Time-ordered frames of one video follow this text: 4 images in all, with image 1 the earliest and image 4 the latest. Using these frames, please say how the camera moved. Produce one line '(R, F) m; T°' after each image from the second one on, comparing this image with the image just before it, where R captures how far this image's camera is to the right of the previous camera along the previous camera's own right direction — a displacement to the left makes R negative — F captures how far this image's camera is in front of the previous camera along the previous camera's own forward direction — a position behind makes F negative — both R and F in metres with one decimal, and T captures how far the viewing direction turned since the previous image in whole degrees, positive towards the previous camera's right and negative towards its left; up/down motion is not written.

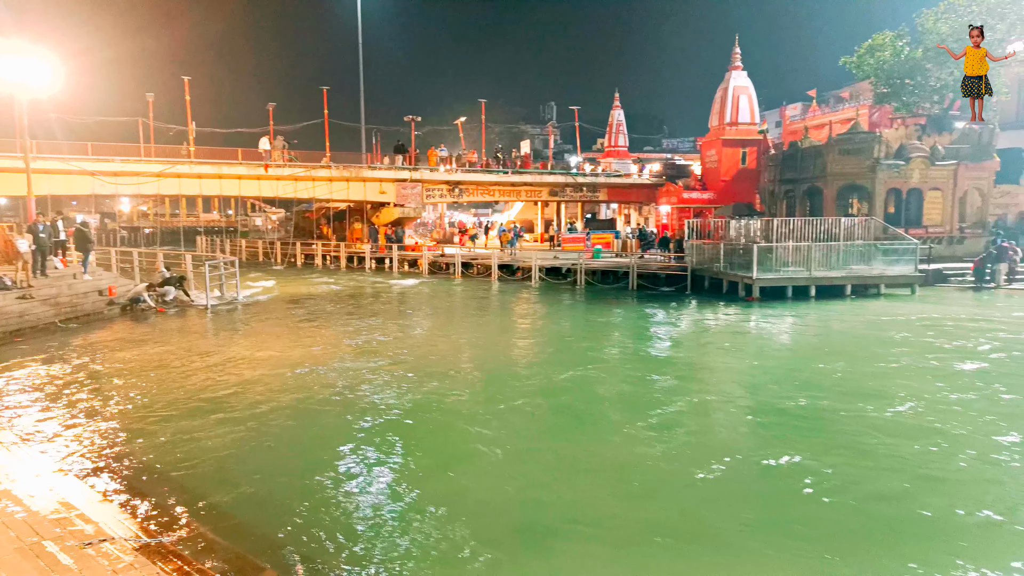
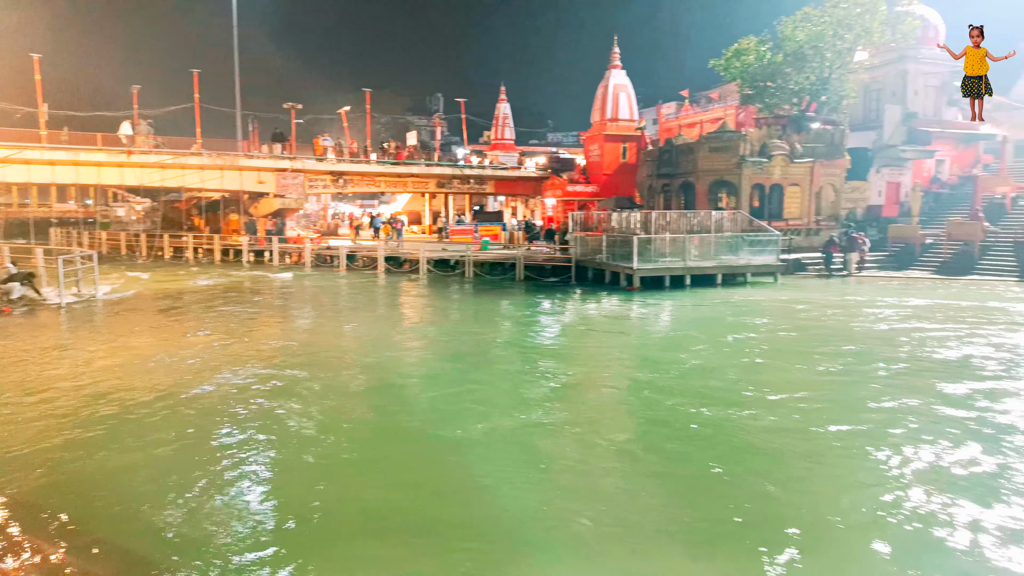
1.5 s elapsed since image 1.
(-0.5, -0.1) m; +9°
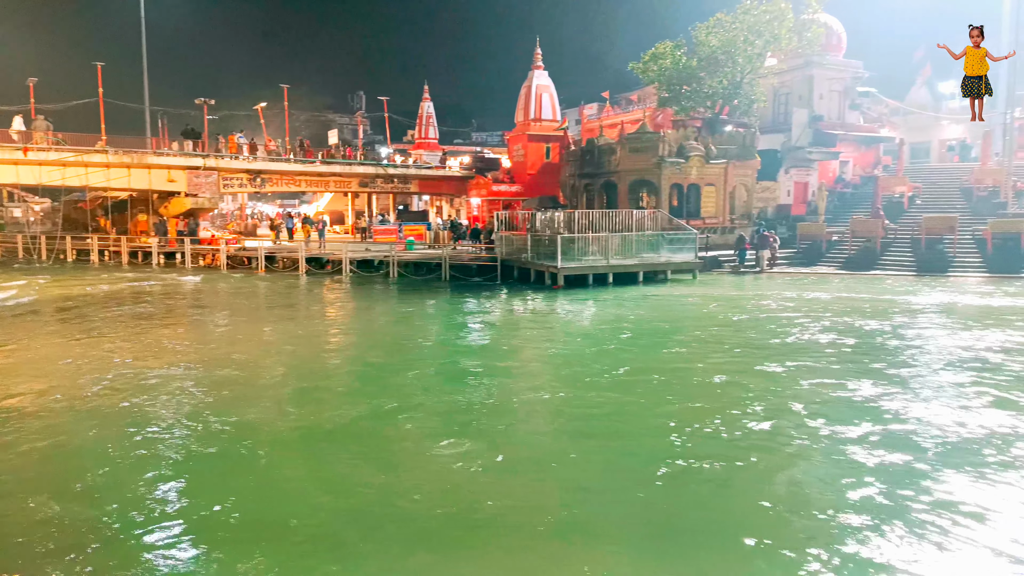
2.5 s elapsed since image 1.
(-0.3, 0.0) m; +6°
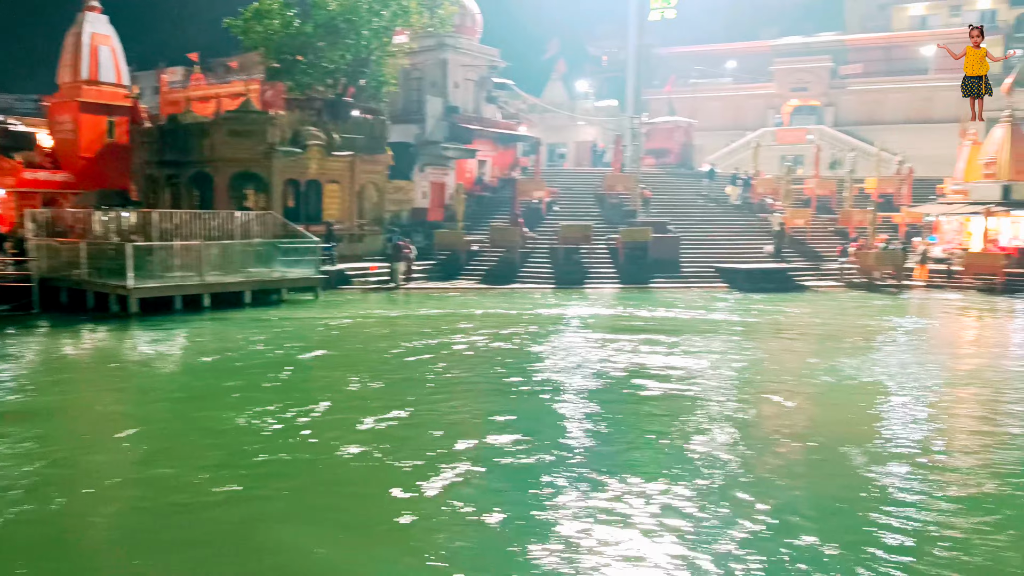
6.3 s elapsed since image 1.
(+1.2, +4.2) m; +27°
